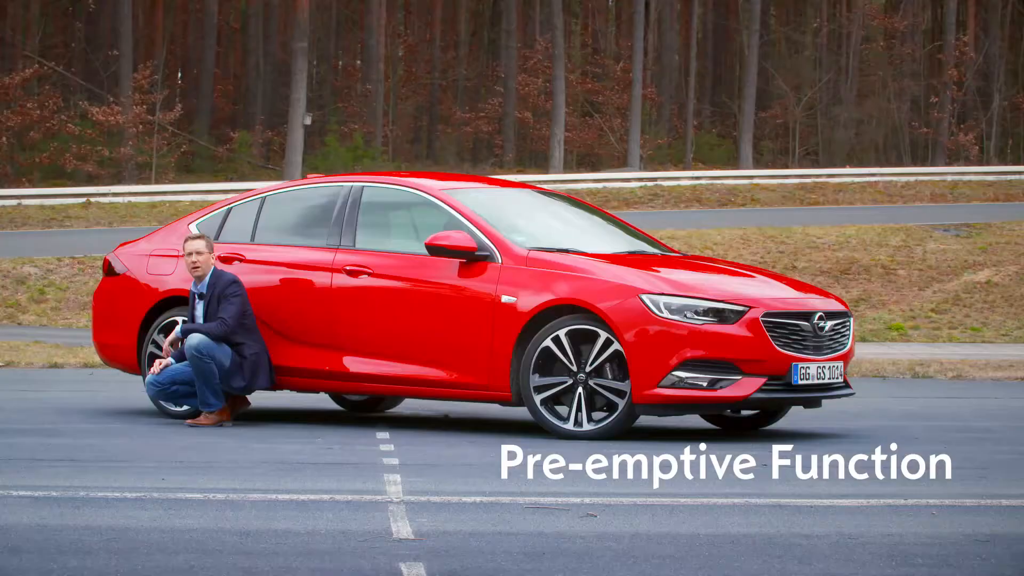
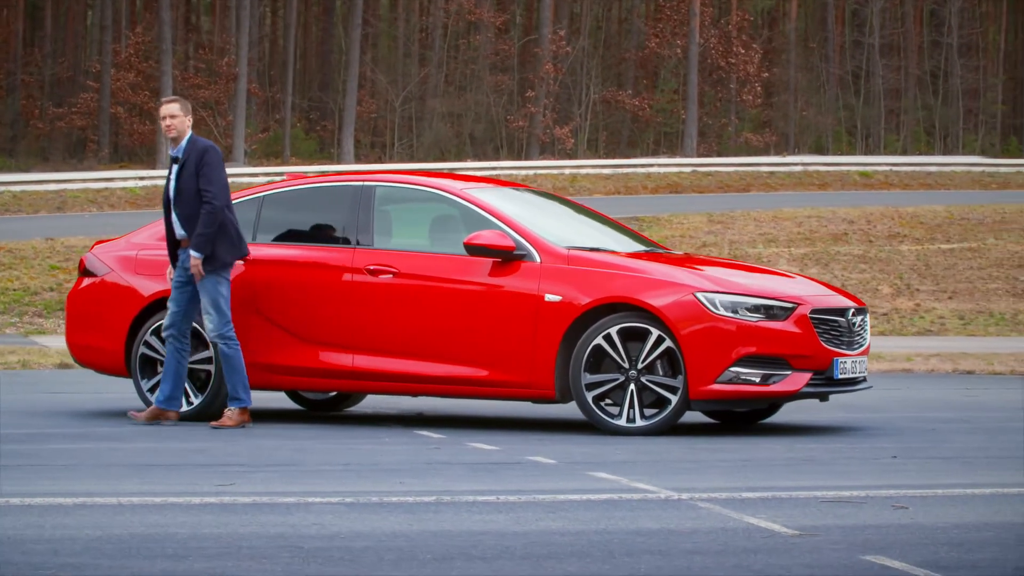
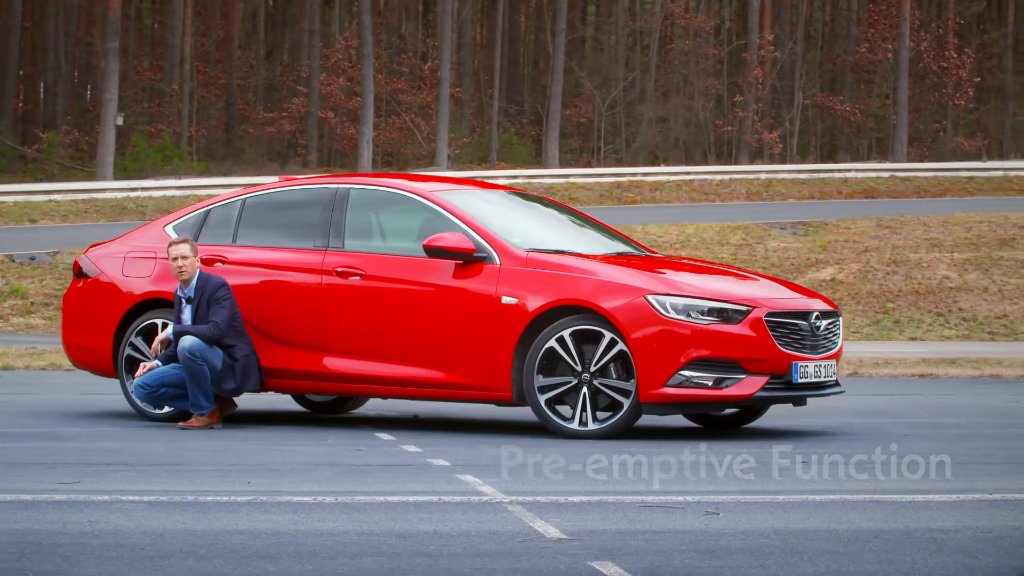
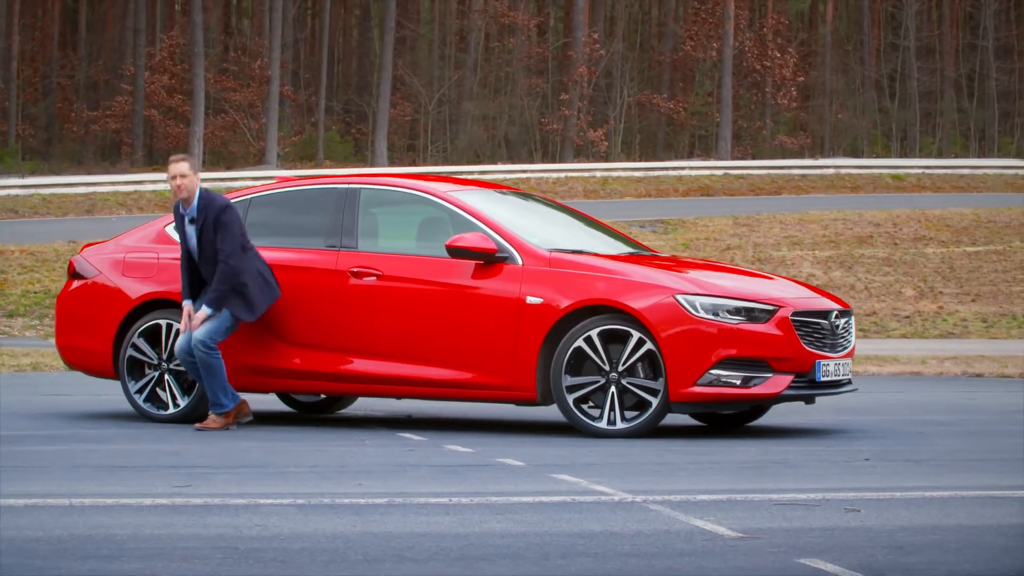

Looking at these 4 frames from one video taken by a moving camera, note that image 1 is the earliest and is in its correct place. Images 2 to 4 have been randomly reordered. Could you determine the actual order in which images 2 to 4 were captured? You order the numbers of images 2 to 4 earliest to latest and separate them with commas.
3, 4, 2
